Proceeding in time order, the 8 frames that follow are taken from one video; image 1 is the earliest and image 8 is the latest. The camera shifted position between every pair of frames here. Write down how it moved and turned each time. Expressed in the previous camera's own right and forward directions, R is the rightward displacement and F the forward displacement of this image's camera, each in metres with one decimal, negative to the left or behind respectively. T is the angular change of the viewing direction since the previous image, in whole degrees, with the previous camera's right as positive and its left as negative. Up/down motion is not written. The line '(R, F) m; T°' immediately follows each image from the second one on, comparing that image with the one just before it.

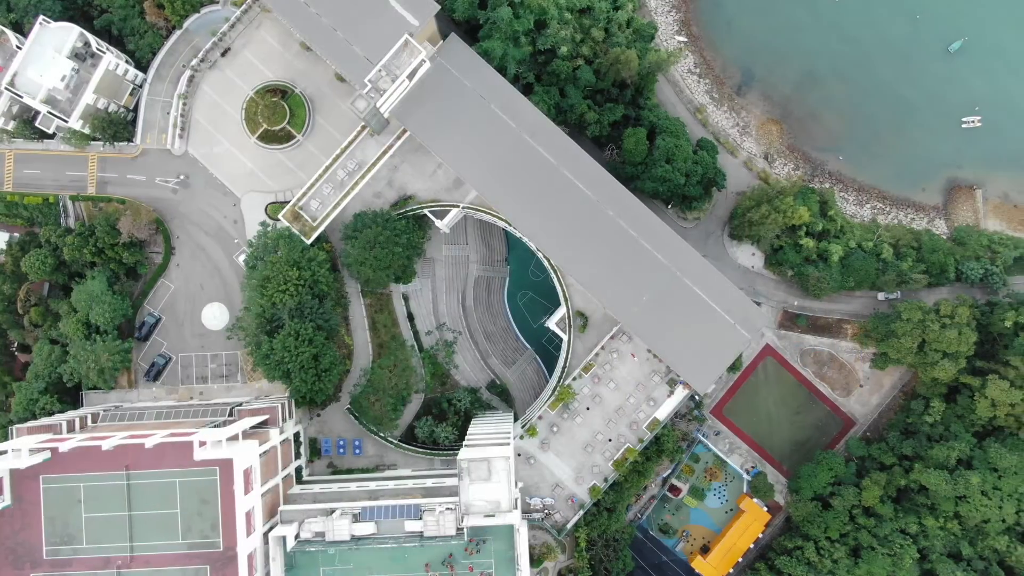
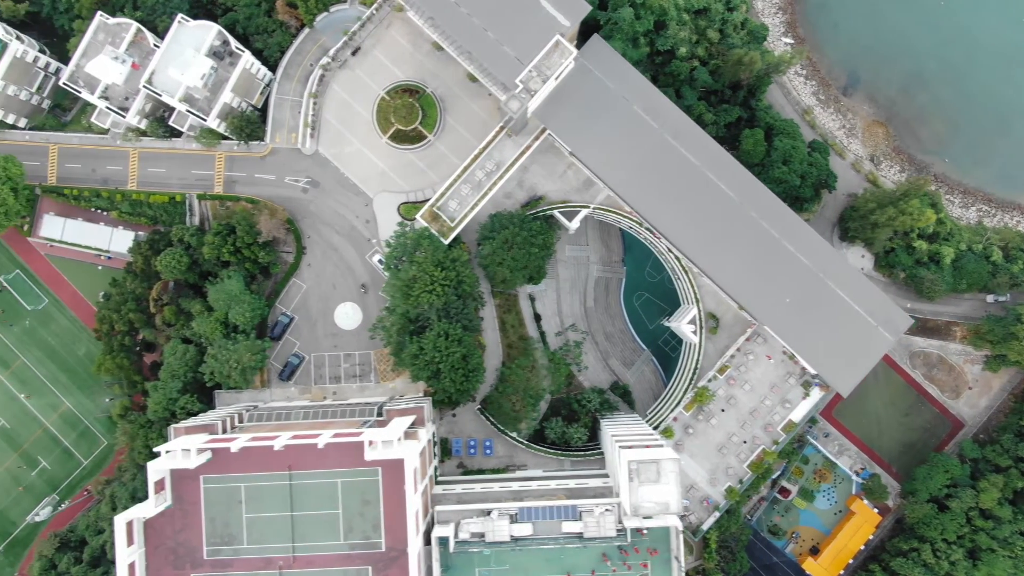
(-12.5, +0.1) m; 0°
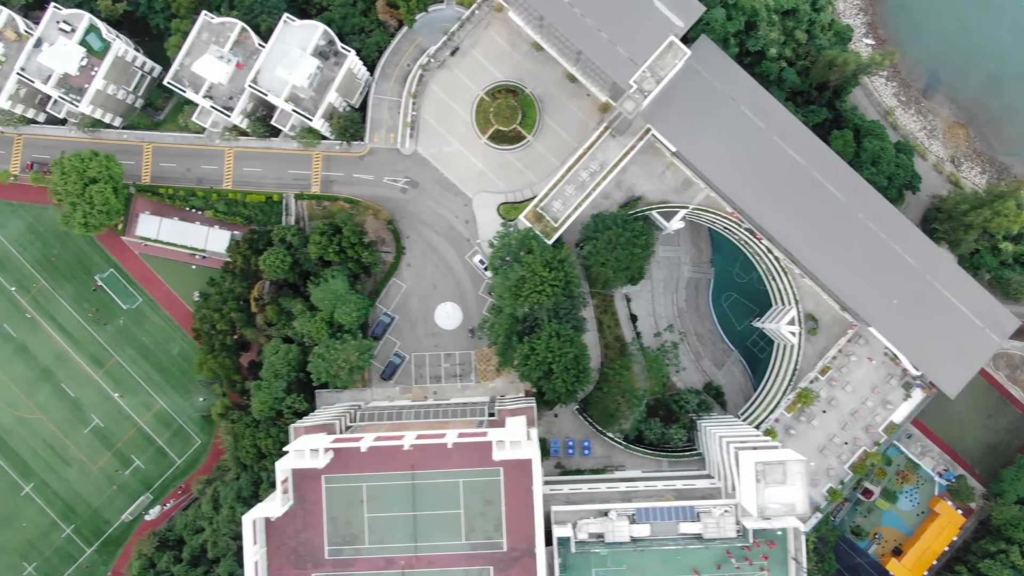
(-9.2, 0.0) m; 0°
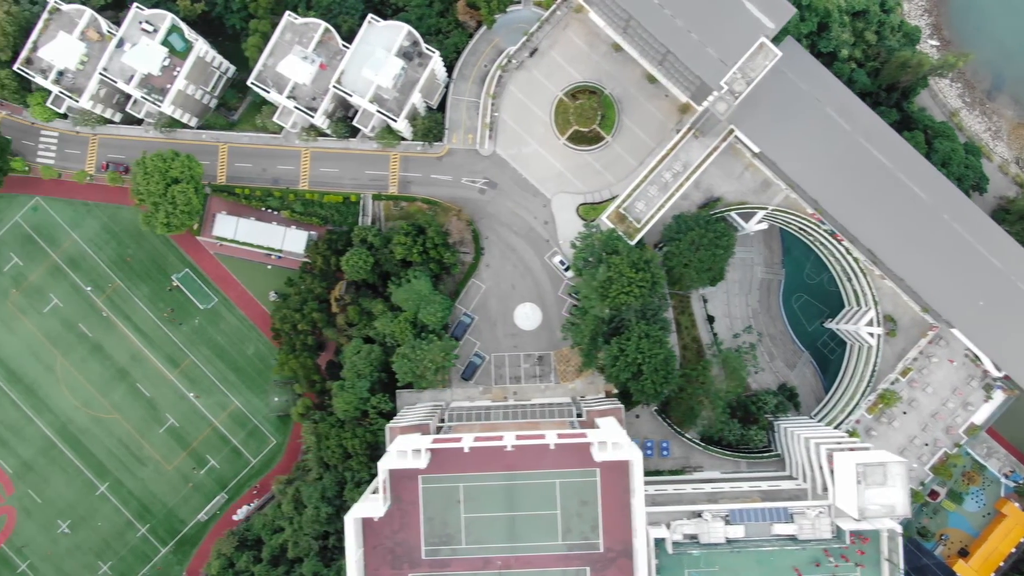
(-7.2, -0.1) m; 0°
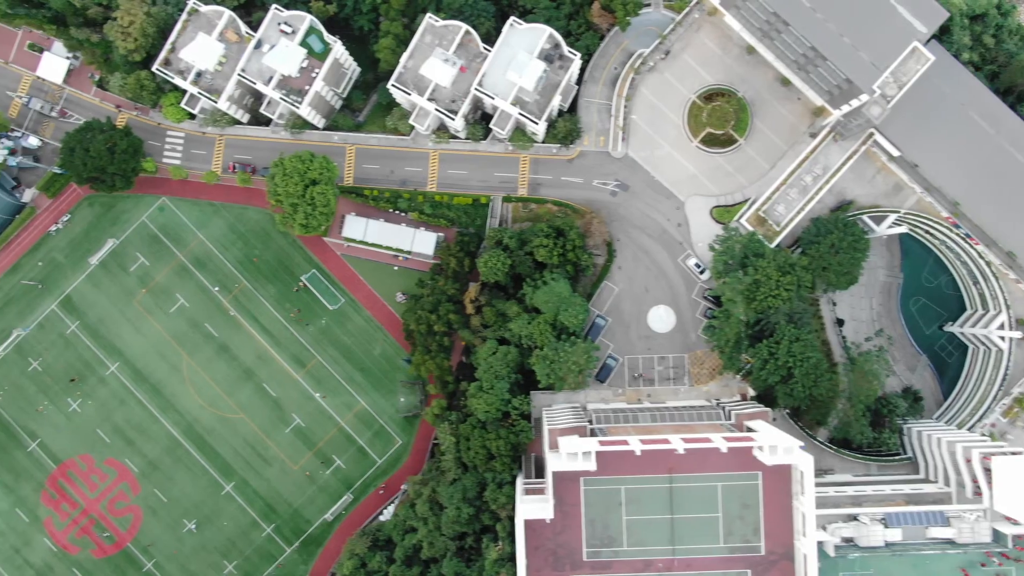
(-12.2, -0.2) m; 0°
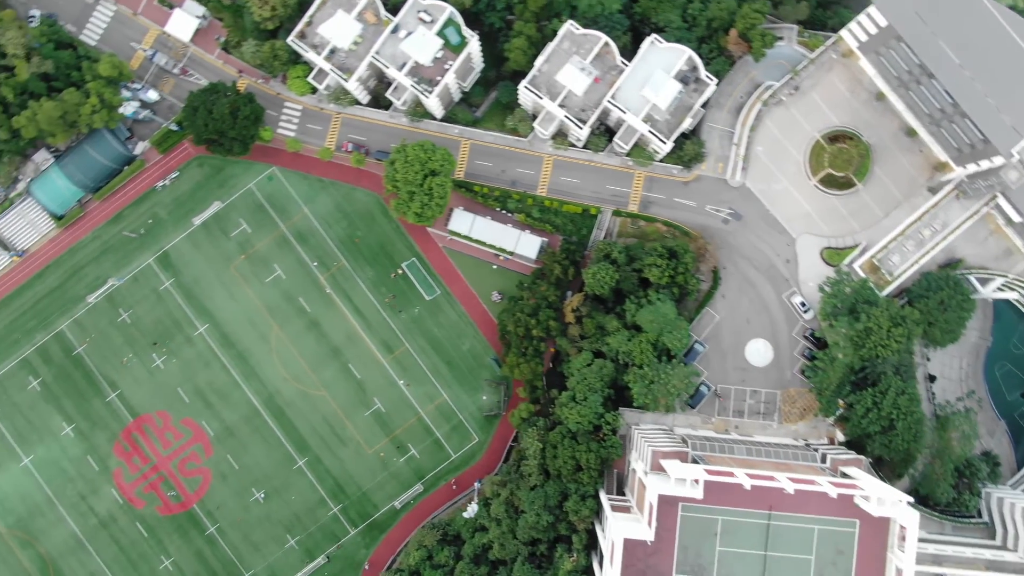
(-9.3, -0.1) m; 0°
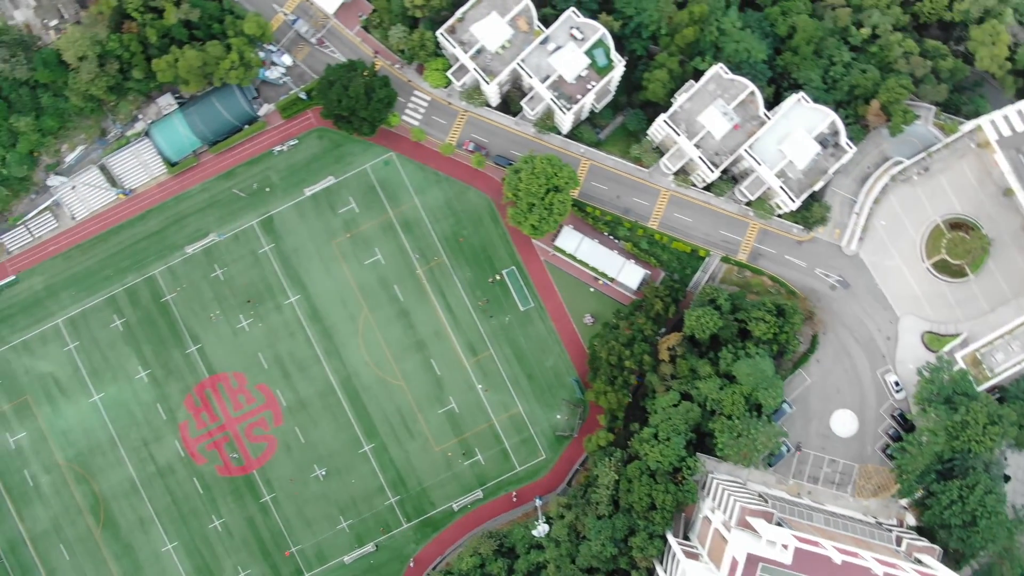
(-9.5, 0.0) m; 0°
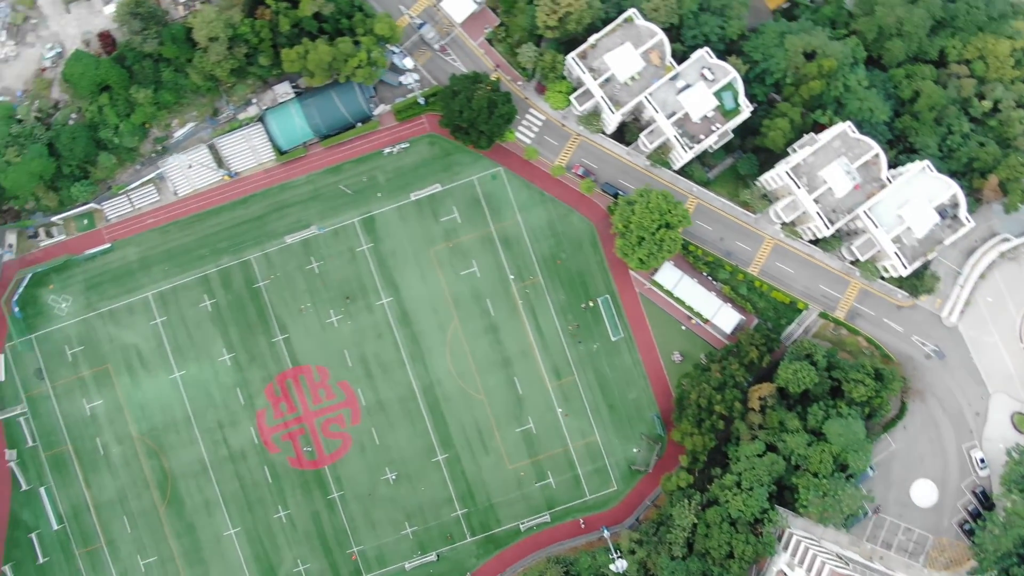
(-9.3, 0.0) m; 0°
